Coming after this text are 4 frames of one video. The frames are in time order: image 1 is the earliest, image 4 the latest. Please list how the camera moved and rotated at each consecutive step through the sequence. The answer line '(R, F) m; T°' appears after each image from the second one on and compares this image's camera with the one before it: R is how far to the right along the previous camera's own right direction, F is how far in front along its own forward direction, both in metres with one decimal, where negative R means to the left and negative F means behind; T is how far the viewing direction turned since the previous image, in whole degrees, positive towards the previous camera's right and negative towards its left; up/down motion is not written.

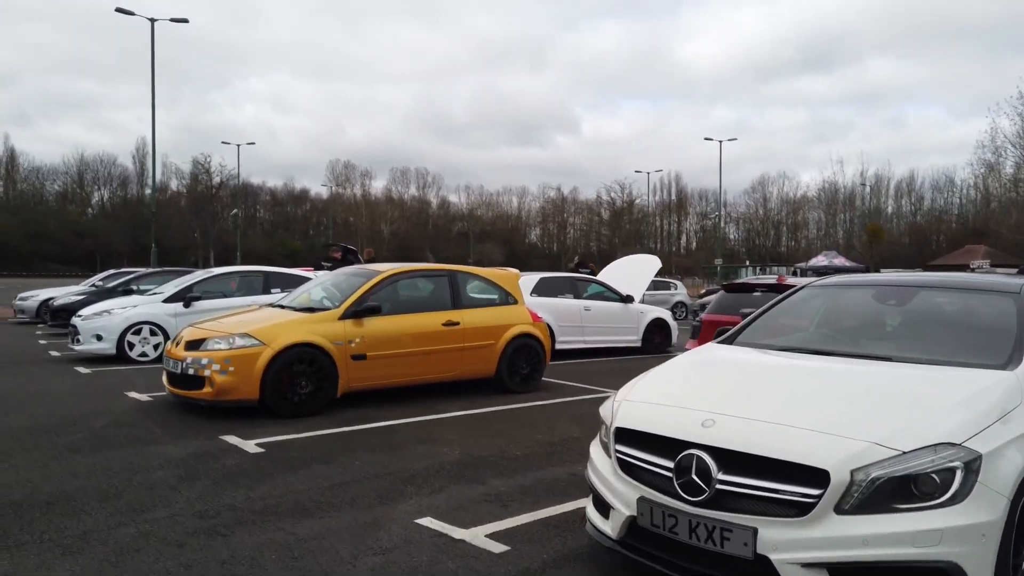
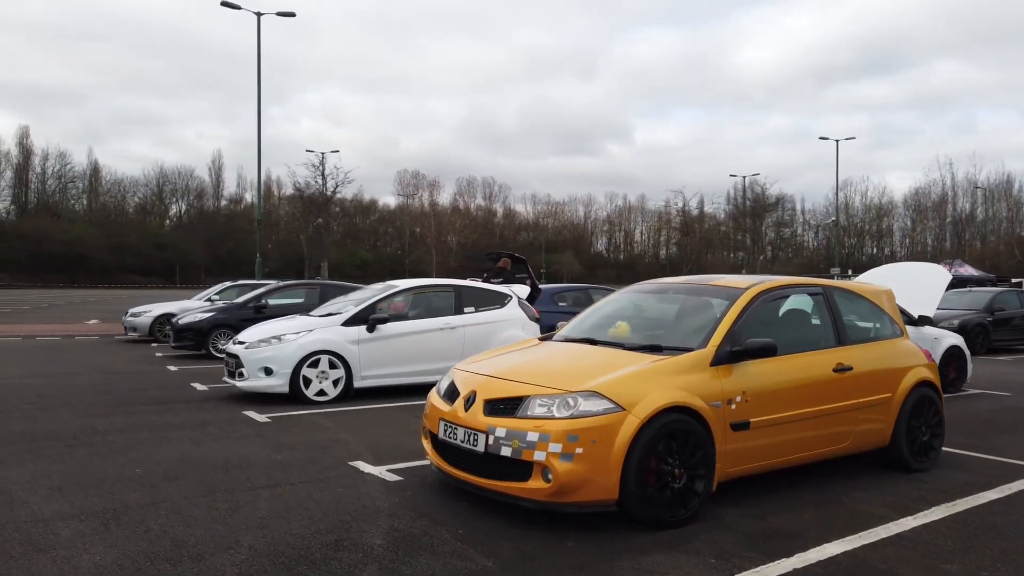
(-2.7, +2.6) m; -4°
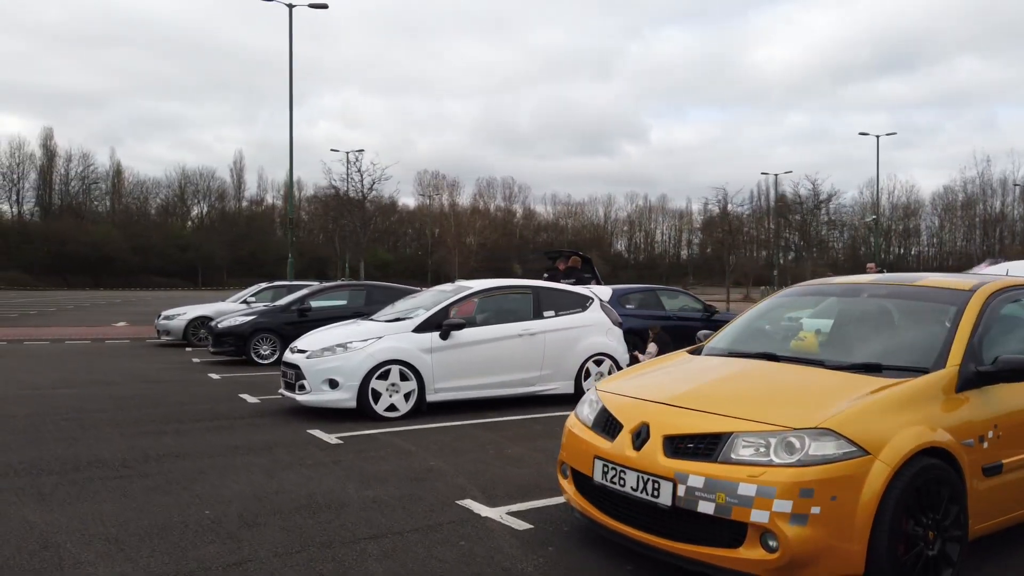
(-0.8, +1.0) m; -1°
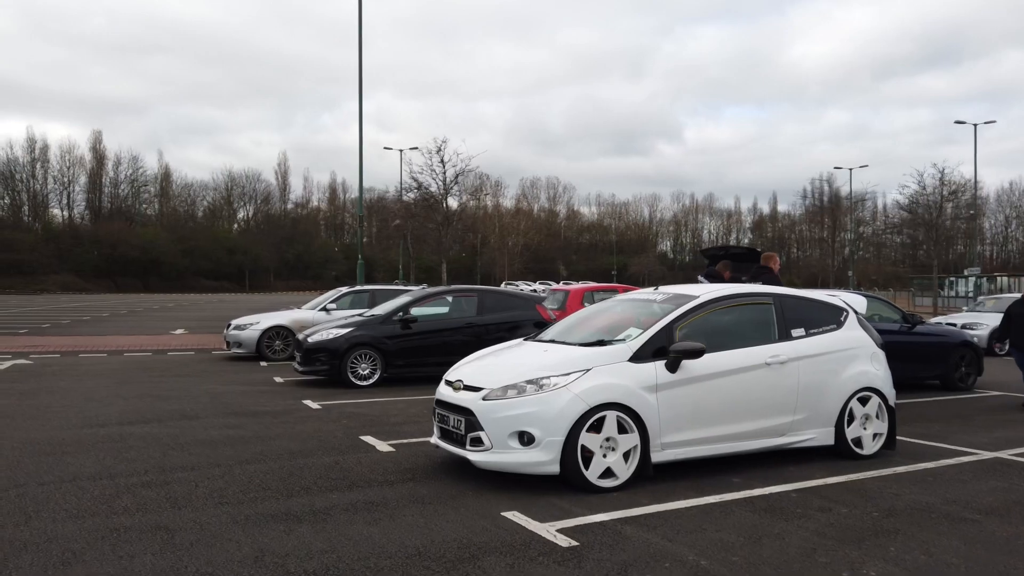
(-1.7, +2.4) m; -3°
